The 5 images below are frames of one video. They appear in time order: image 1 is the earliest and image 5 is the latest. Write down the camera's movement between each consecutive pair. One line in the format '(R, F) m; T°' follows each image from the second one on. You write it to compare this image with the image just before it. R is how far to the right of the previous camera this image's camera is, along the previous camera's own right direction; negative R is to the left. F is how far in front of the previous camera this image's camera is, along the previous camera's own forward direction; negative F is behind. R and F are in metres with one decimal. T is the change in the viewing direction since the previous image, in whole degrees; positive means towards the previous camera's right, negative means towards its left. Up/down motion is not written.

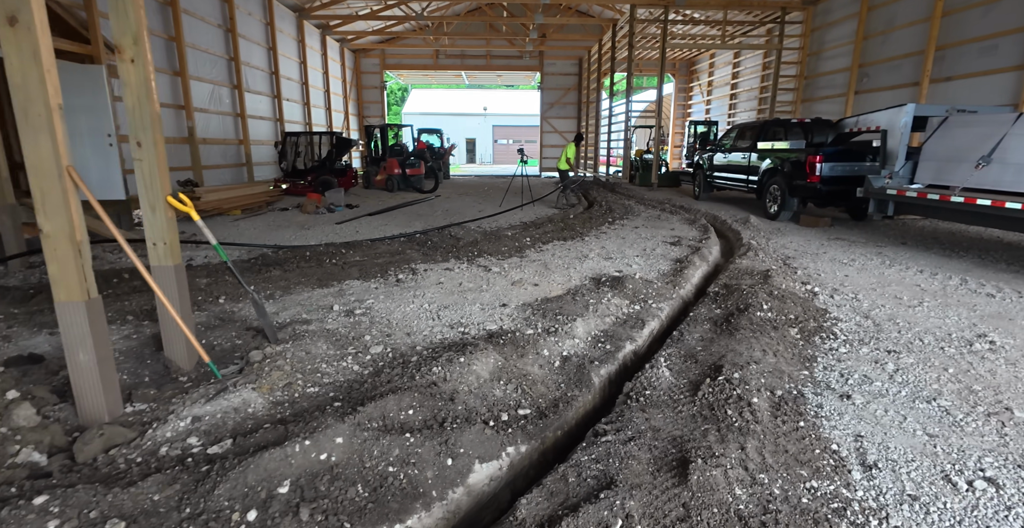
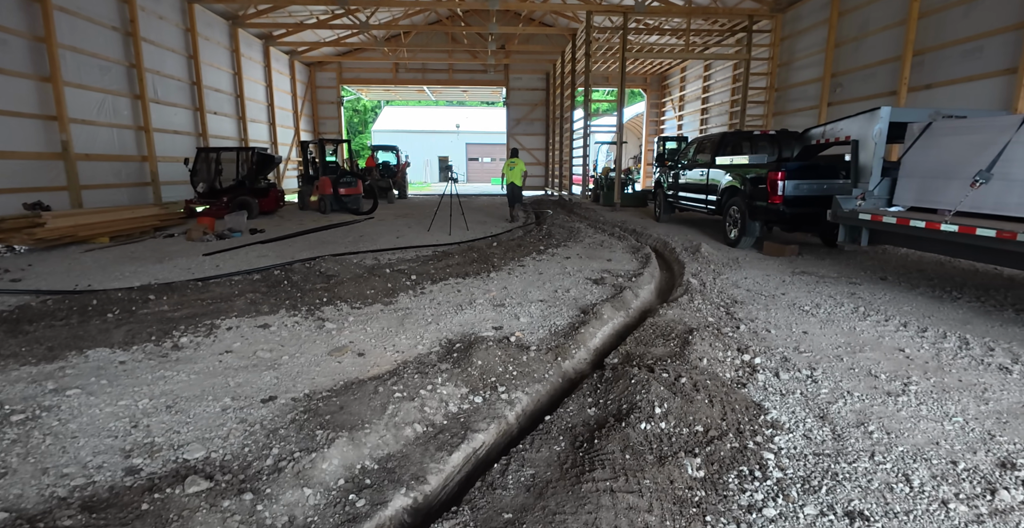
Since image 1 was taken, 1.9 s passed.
(+1.2, +1.3) m; +1°
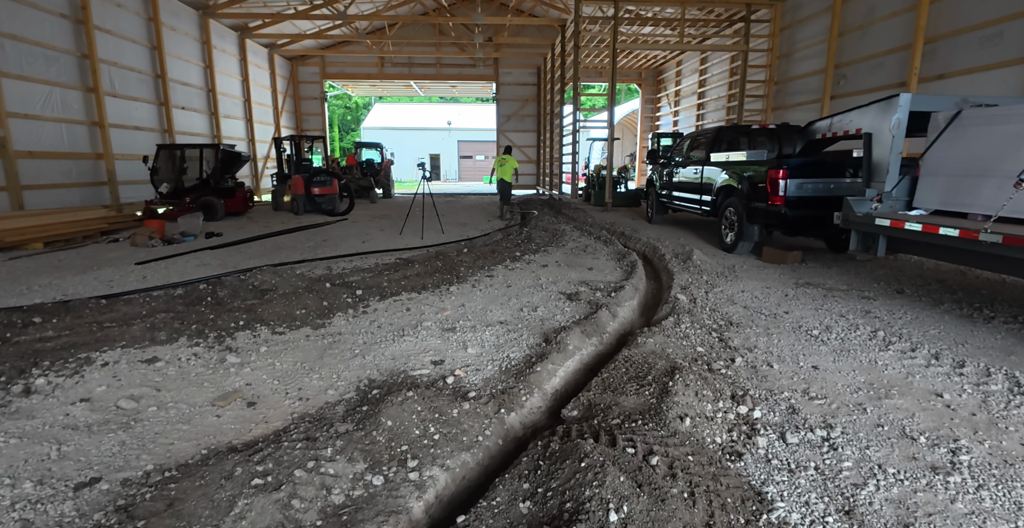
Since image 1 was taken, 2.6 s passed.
(+0.3, +0.7) m; 0°
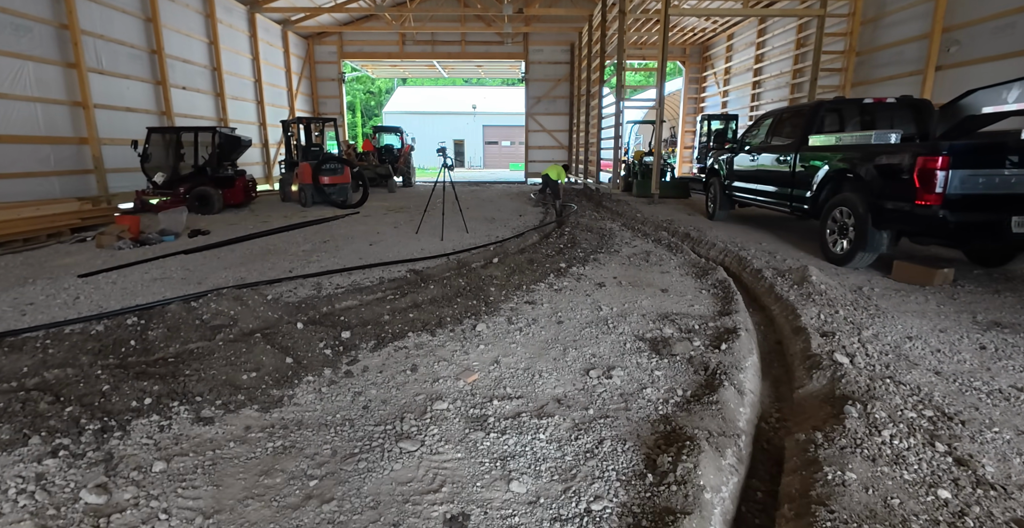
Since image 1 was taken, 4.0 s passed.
(-0.2, +1.4) m; -3°
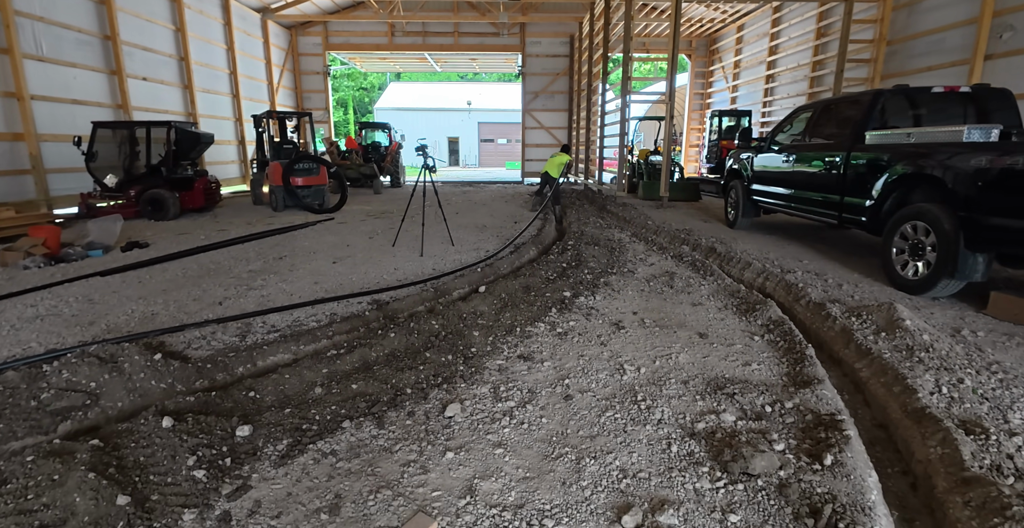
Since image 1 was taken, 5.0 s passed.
(+0.1, +1.0) m; 0°
